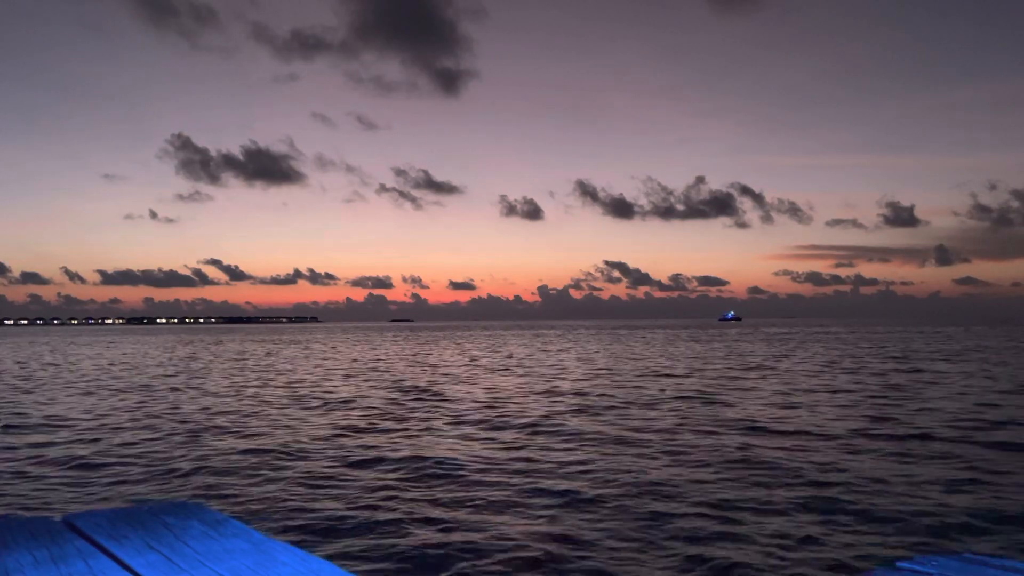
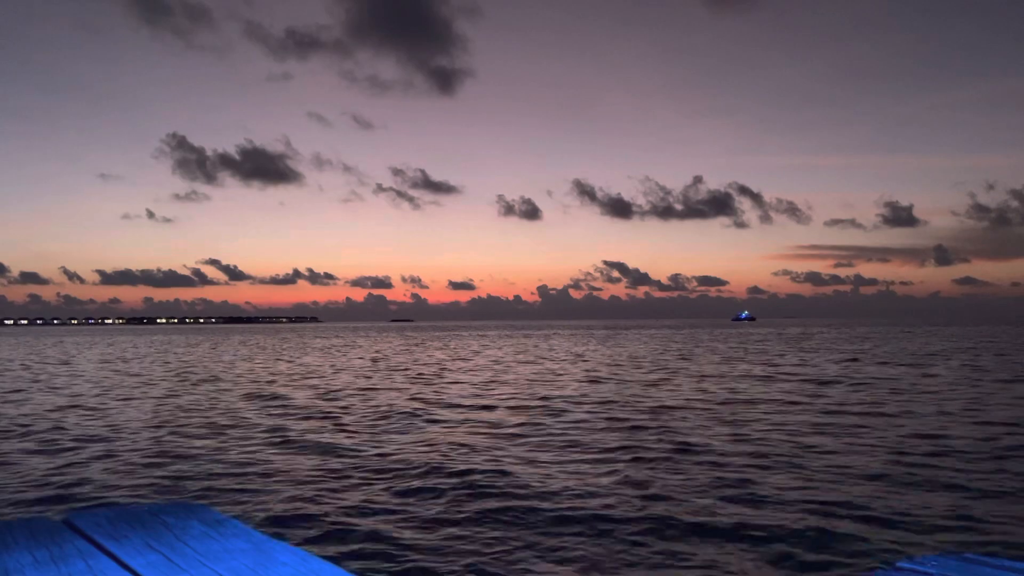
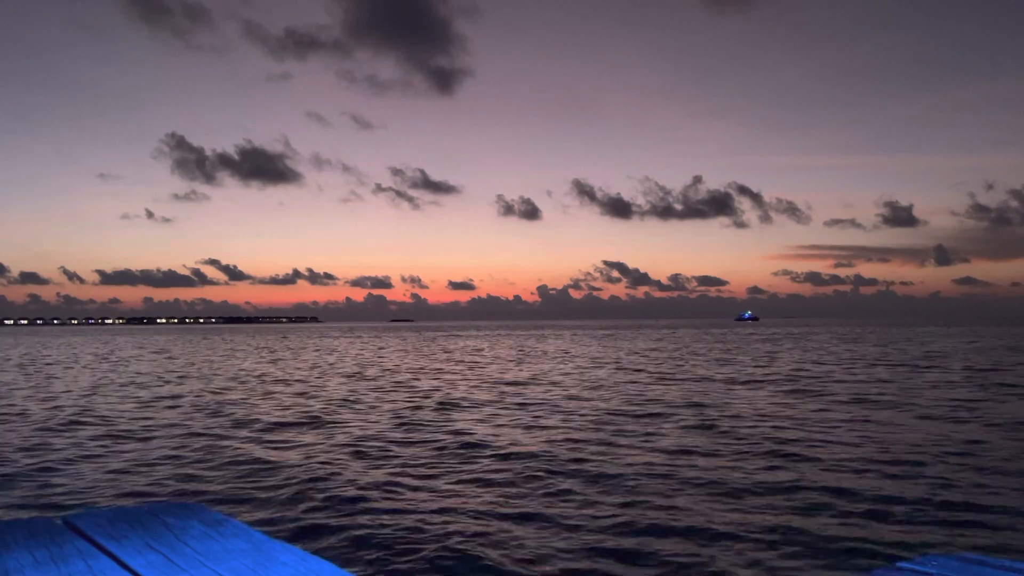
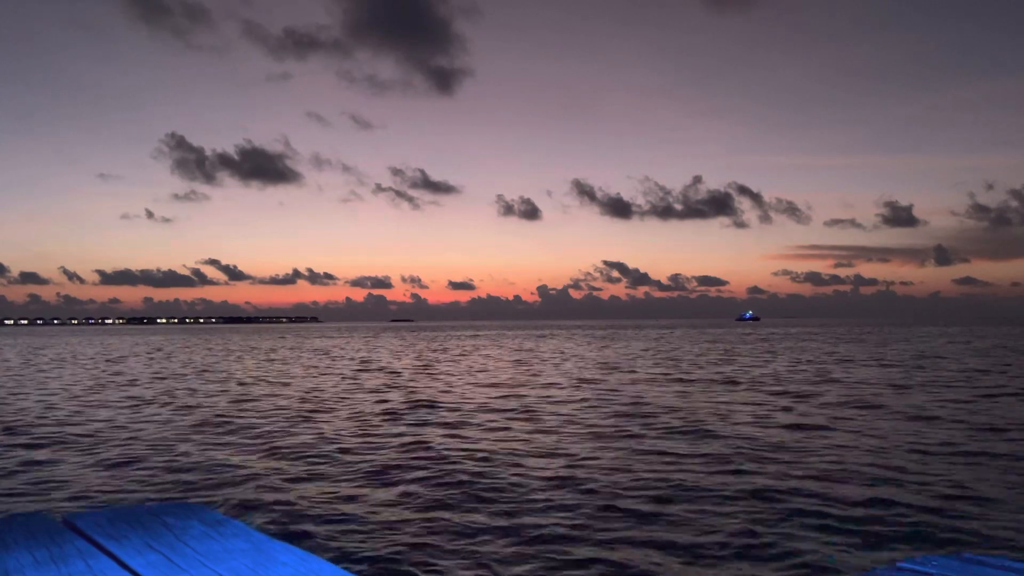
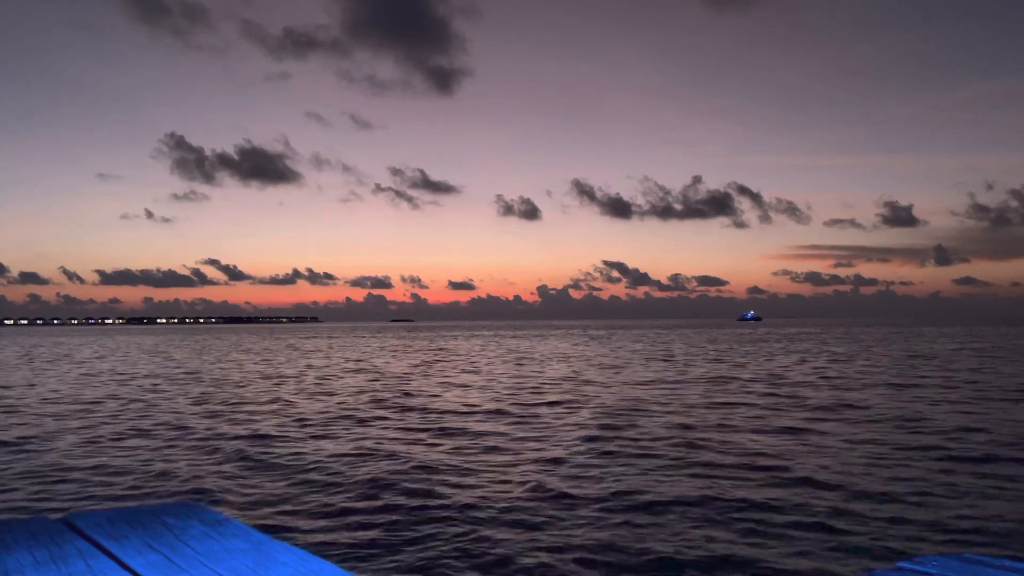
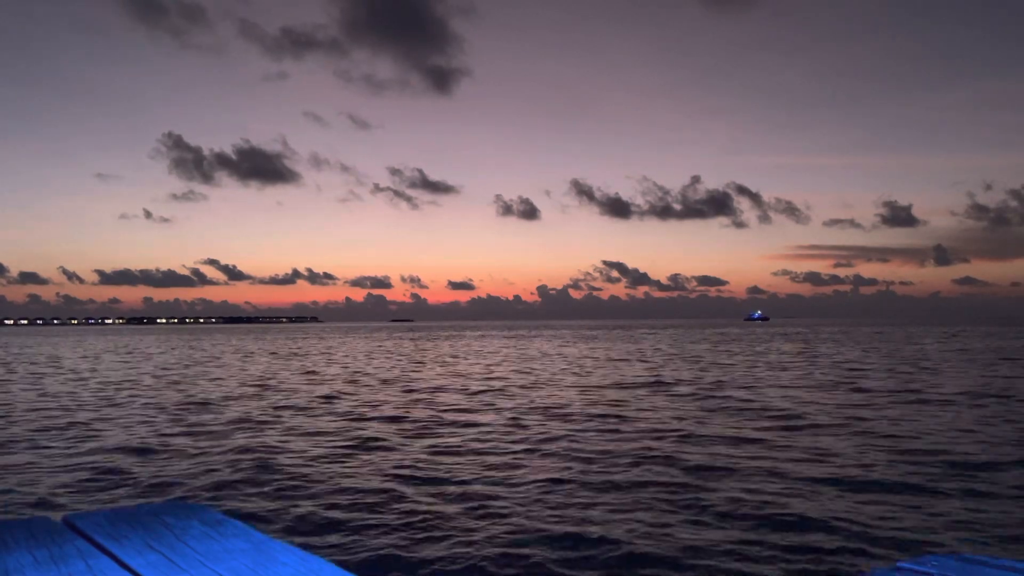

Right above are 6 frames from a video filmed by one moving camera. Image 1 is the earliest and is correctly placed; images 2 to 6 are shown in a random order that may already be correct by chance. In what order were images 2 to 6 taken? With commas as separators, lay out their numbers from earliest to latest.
2, 3, 4, 5, 6
